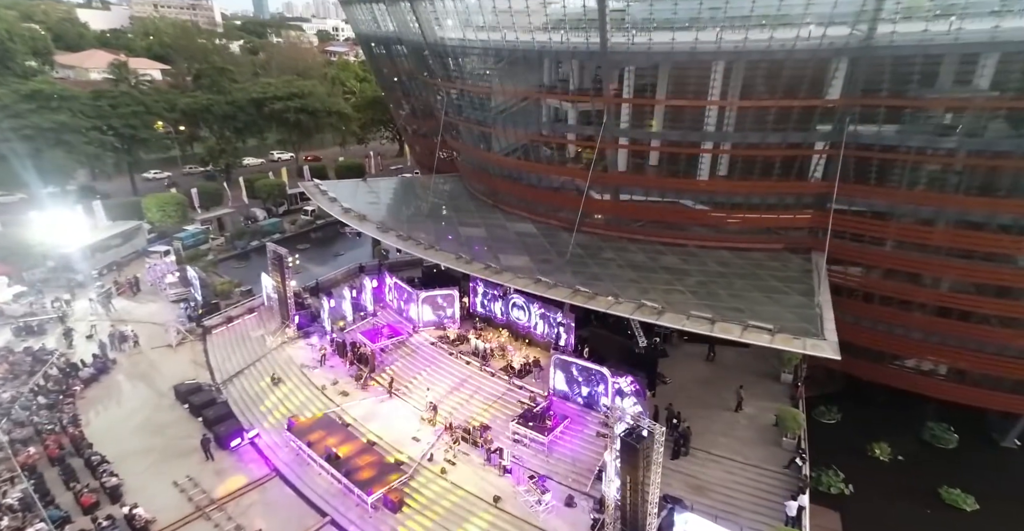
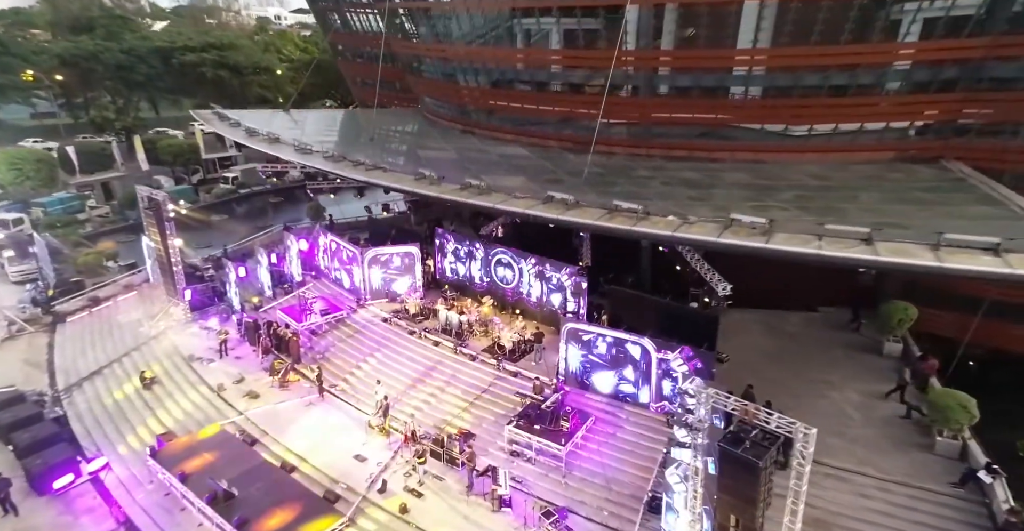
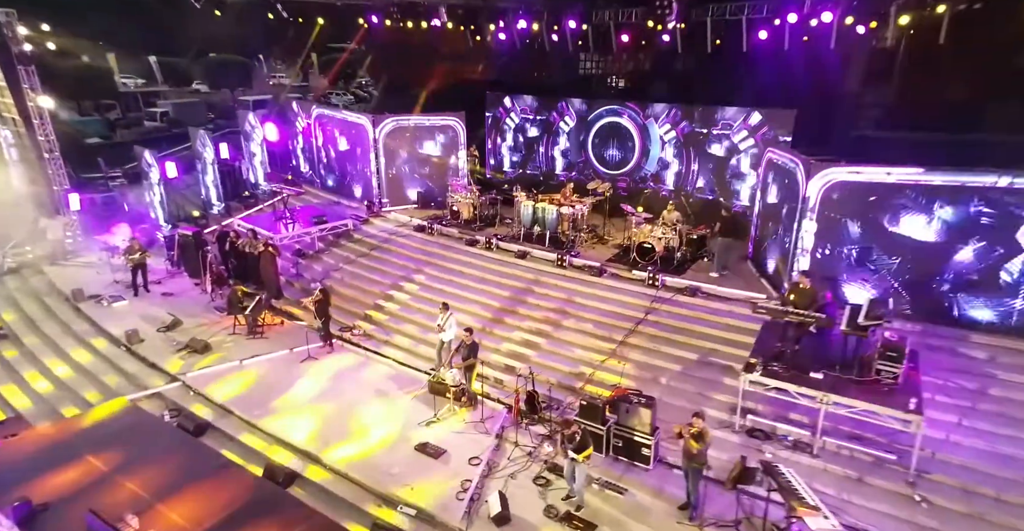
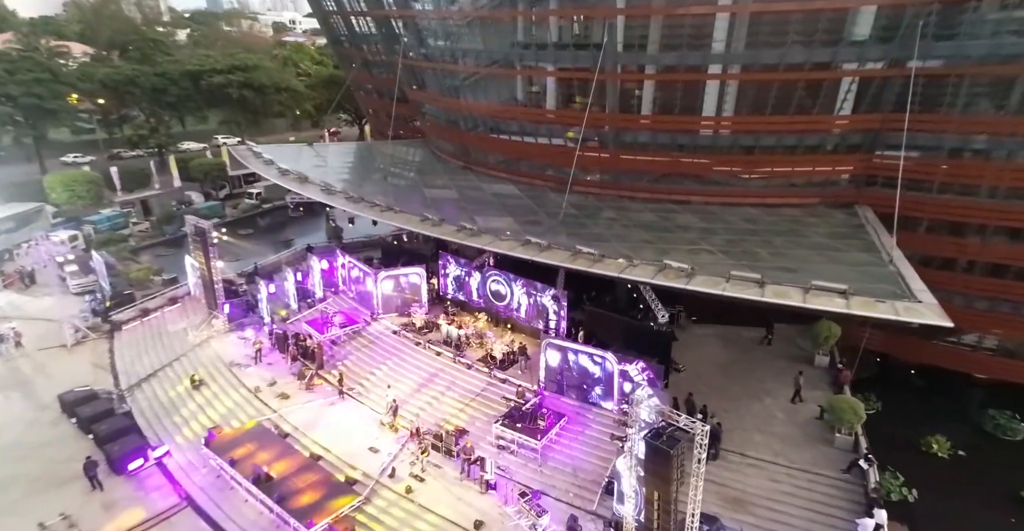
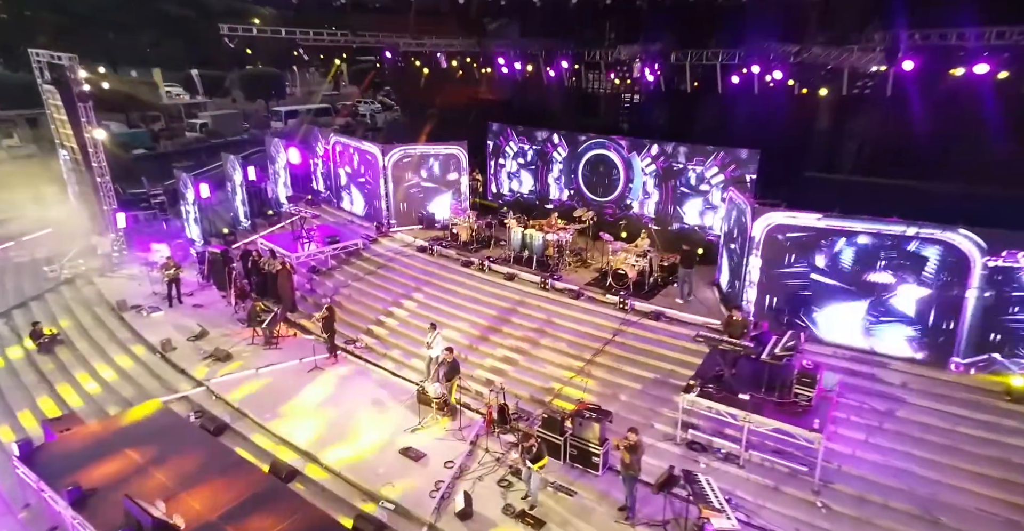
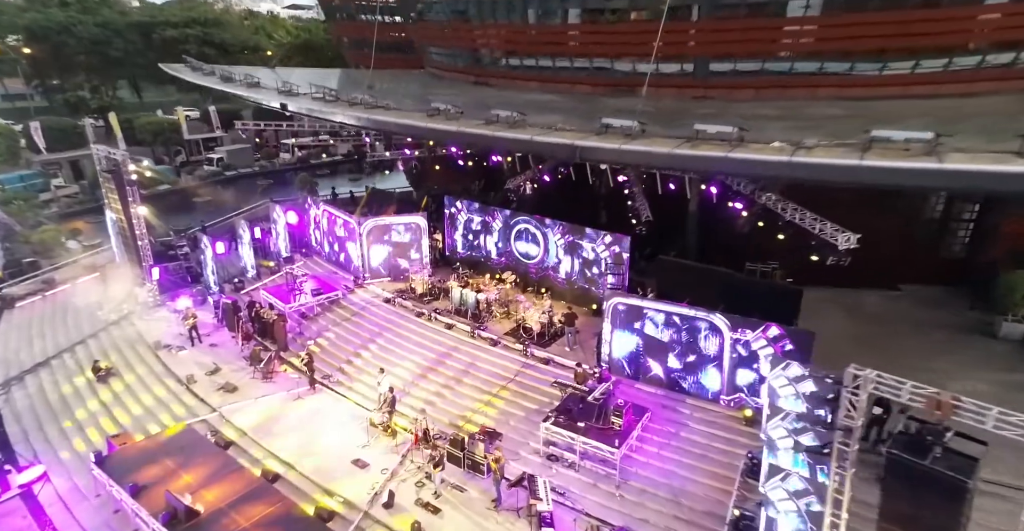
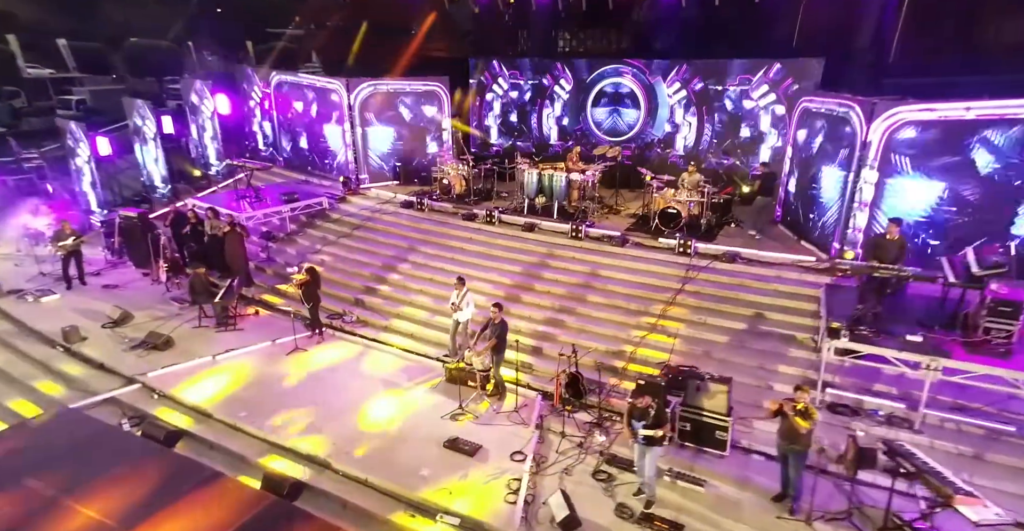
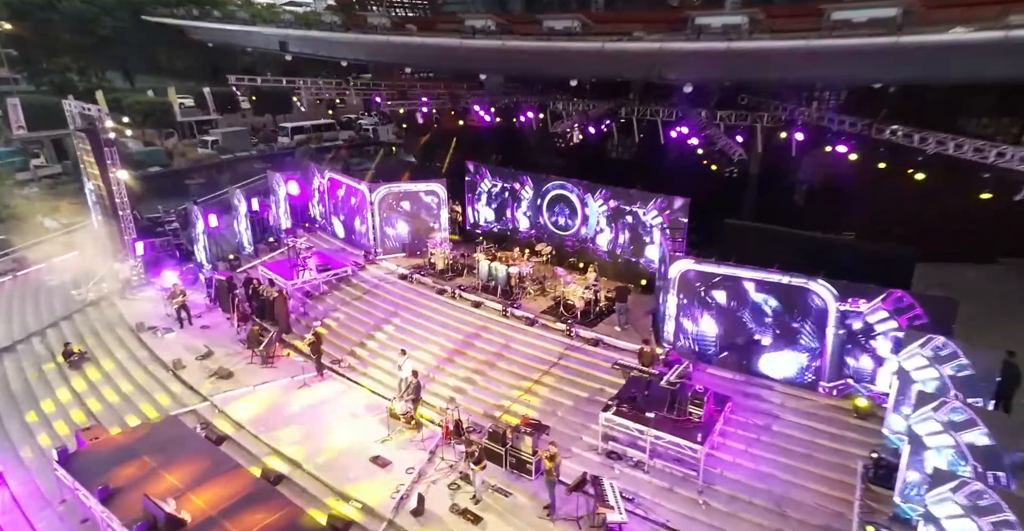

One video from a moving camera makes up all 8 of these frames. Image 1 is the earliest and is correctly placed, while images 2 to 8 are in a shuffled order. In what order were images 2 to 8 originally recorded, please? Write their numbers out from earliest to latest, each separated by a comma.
4, 2, 6, 8, 5, 3, 7
